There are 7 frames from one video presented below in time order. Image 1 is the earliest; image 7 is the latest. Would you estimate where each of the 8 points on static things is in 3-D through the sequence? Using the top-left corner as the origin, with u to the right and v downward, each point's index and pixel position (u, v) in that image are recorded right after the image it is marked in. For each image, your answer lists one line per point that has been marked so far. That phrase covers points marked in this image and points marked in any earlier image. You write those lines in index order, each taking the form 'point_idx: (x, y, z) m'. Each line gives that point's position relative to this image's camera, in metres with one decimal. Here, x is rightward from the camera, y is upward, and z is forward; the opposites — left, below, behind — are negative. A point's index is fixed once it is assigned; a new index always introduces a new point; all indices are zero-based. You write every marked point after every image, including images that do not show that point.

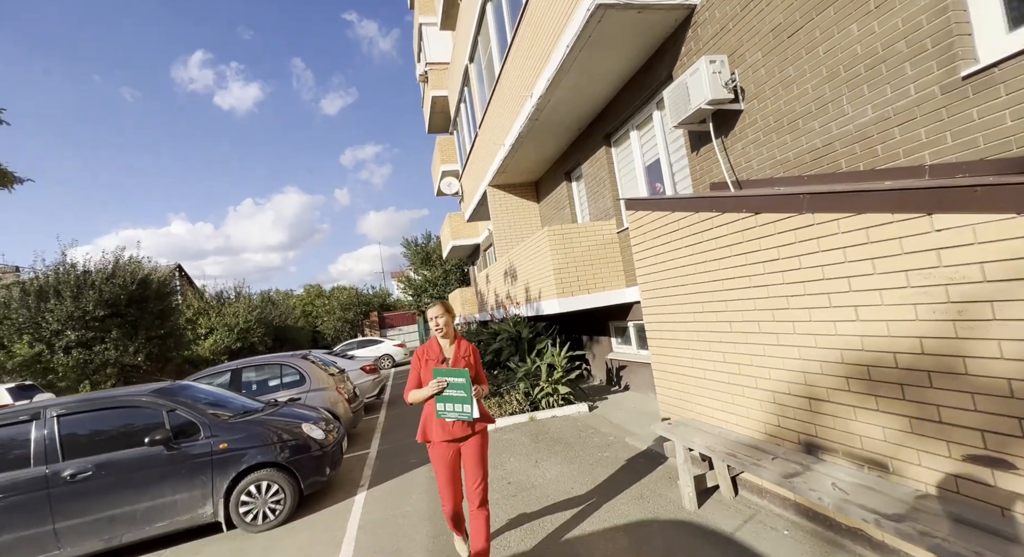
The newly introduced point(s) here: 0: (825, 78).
0: (+2.6, +1.6, +4.0) m
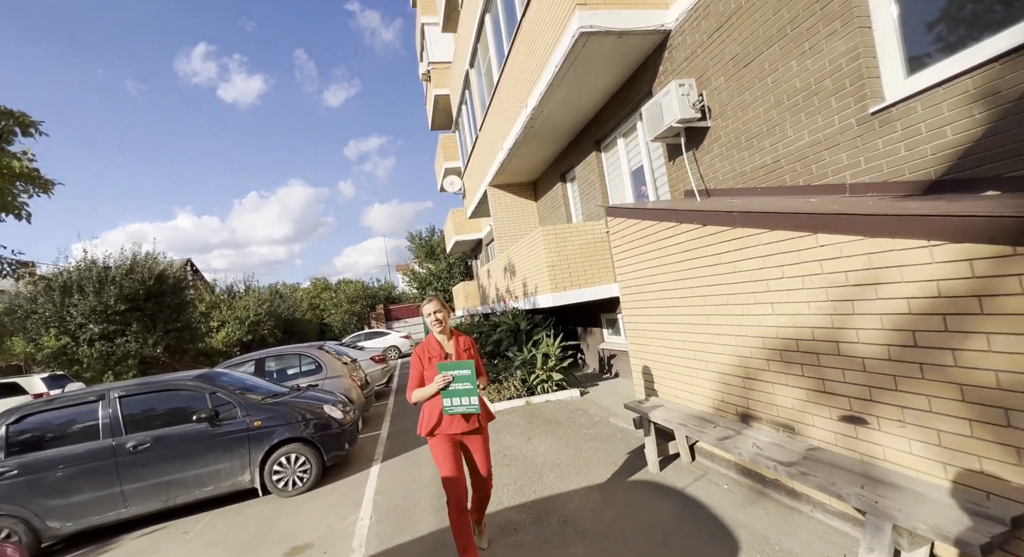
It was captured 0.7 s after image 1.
0: (+2.5, +1.7, +4.6) m
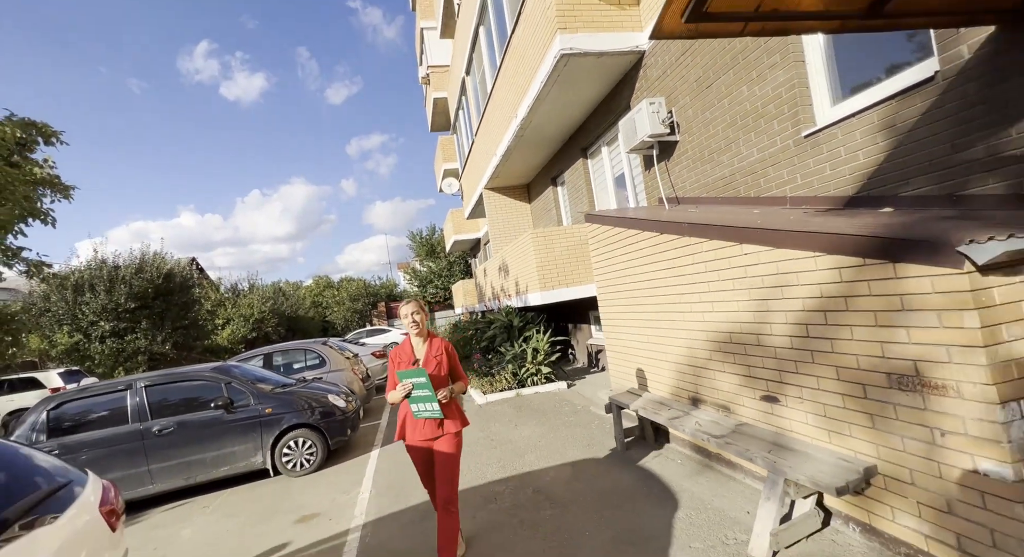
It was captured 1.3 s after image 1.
0: (+2.3, +1.6, +5.2) m
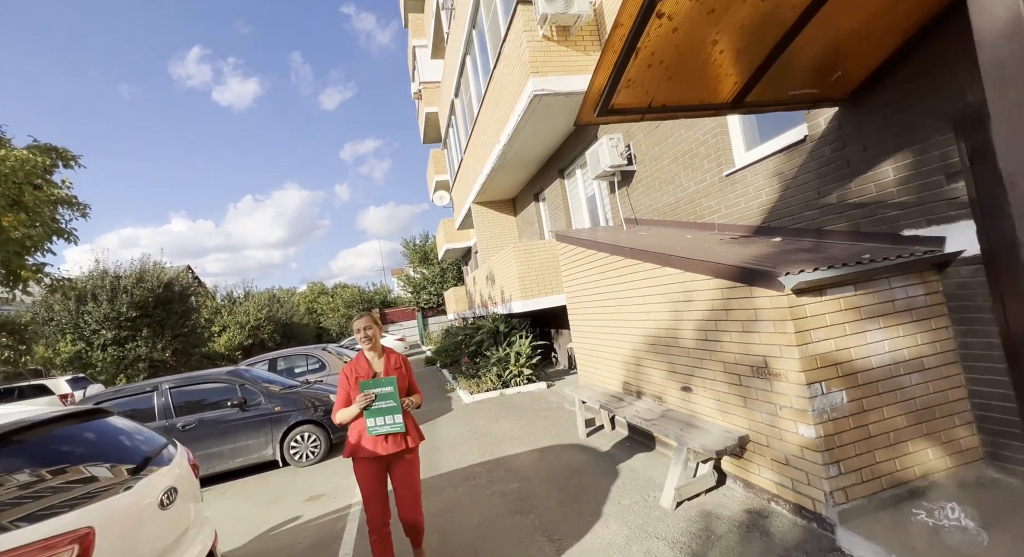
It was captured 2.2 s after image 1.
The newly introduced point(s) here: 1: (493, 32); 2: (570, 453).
0: (+2.0, +1.5, +6.1) m
1: (-0.4, +4.7, +9.2) m
2: (+0.7, -1.9, +5.4) m
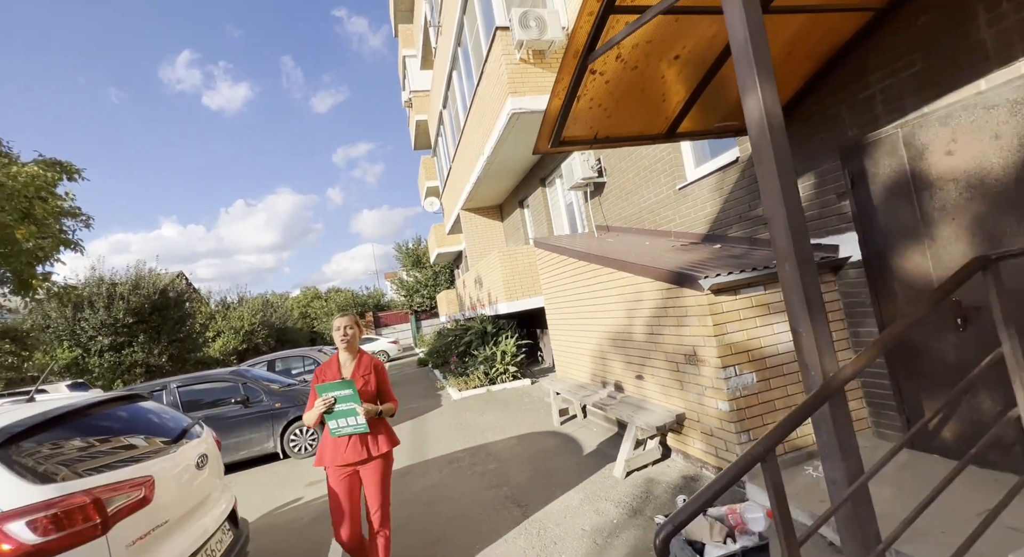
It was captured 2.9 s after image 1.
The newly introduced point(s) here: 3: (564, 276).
0: (+1.7, +1.5, +6.7) m
1: (-0.7, +4.6, +9.8) m
2: (+0.4, -2.0, +6.0) m
3: (+0.7, 0.0, +6.6) m
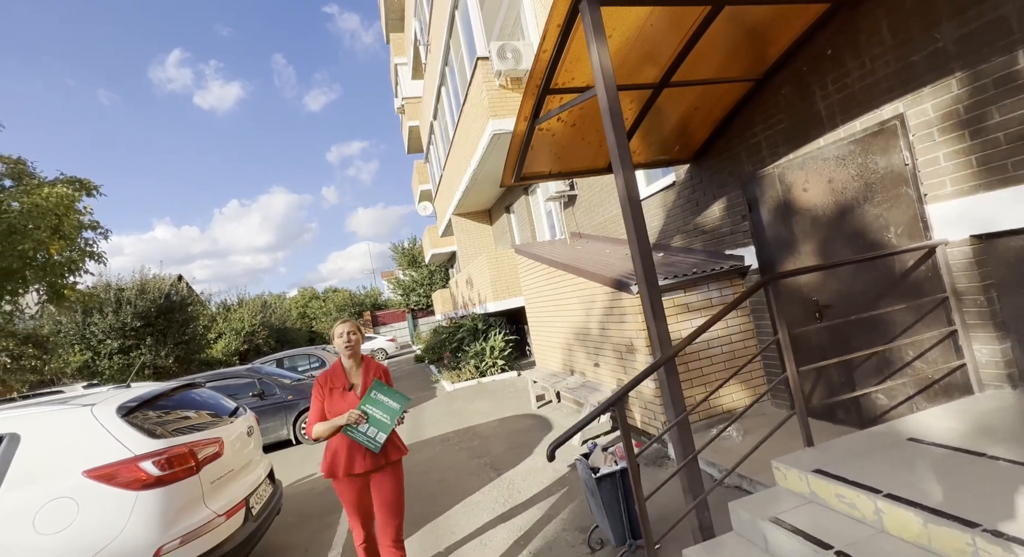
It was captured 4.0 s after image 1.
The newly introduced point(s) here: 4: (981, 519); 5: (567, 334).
0: (+1.4, +1.4, +7.7) m
1: (-1.1, +4.6, +10.8) m
2: (+0.2, -2.0, +7.0) m
3: (+0.4, 0.0, +7.6) m
4: (+1.7, -0.9, +1.7) m
5: (+0.8, -0.8, +6.6) m
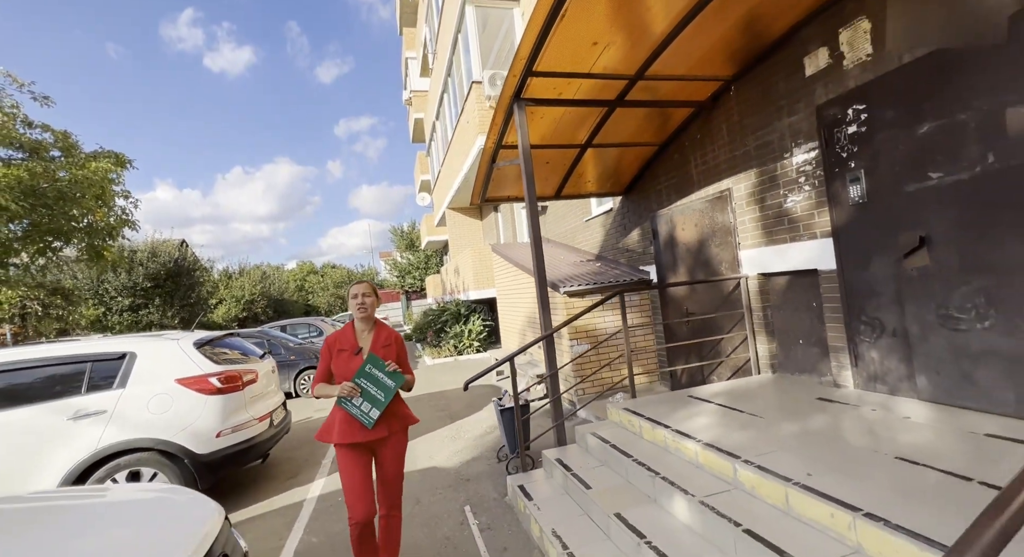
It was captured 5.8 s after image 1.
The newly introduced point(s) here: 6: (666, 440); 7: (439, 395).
0: (+1.0, +1.4, +9.2) m
1: (-1.3, +4.8, +12.2) m
2: (-0.5, -1.9, +8.5) m
3: (-0.1, 0.0, +9.1) m
4: (+1.1, -1.0, +3.3) m
5: (+0.2, -0.8, +8.2) m
6: (+1.0, -1.1, +3.2) m
7: (-1.3, -2.0, +8.3) m
